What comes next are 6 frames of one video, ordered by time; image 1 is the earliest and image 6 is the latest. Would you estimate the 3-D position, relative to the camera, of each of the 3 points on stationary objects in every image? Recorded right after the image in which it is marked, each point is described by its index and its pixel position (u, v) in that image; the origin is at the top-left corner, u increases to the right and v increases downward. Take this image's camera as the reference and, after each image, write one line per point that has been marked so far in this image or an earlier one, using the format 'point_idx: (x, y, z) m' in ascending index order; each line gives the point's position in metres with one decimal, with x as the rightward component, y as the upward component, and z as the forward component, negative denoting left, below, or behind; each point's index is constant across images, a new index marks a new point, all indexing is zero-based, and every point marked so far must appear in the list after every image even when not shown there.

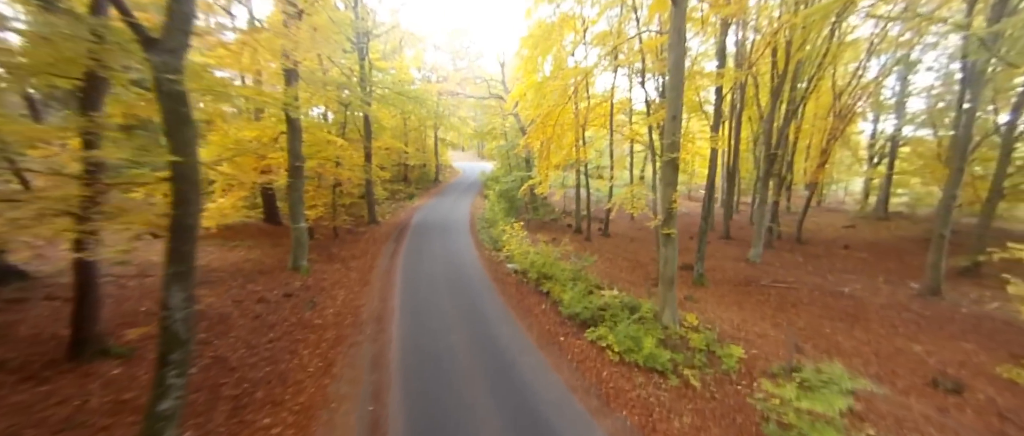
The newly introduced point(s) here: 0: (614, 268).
0: (+4.0, -2.0, +13.8) m
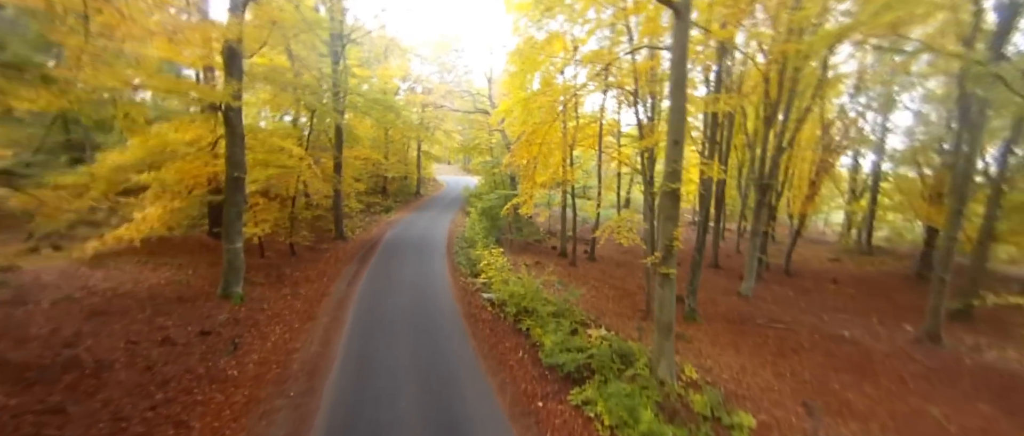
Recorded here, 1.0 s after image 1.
0: (+3.2, -3.0, +12.7) m
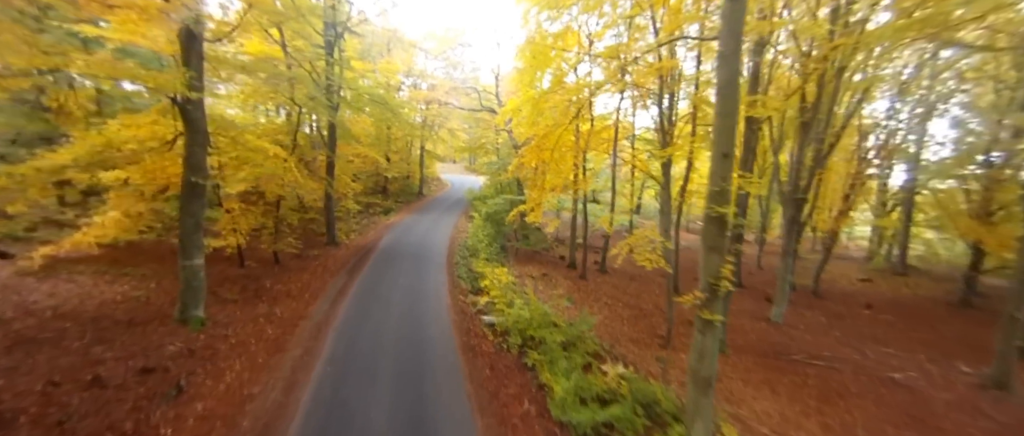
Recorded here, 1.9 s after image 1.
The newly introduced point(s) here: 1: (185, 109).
0: (+3.3, -3.4, +11.6) m
1: (-5.2, +1.7, +5.7) m
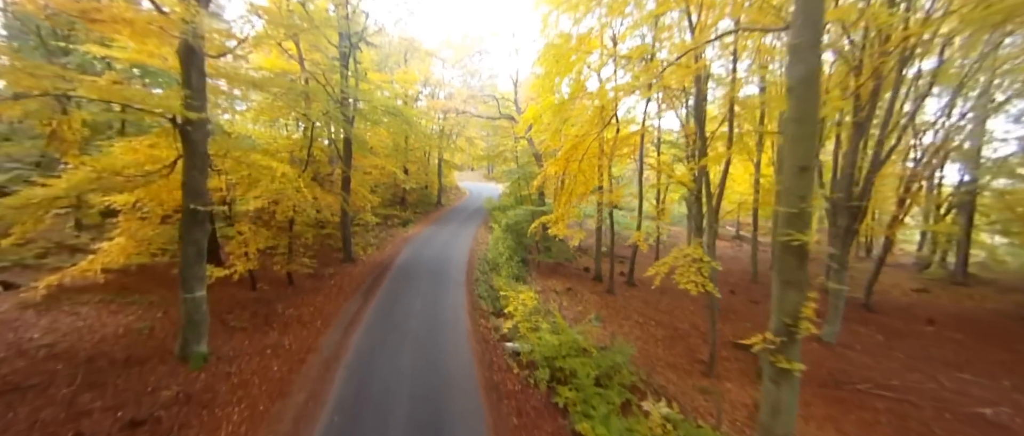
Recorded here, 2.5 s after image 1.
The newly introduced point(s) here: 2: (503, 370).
0: (+4.0, -3.8, +10.6) m
1: (-4.9, +1.3, +5.3) m
2: (-0.2, -3.0, +7.1) m
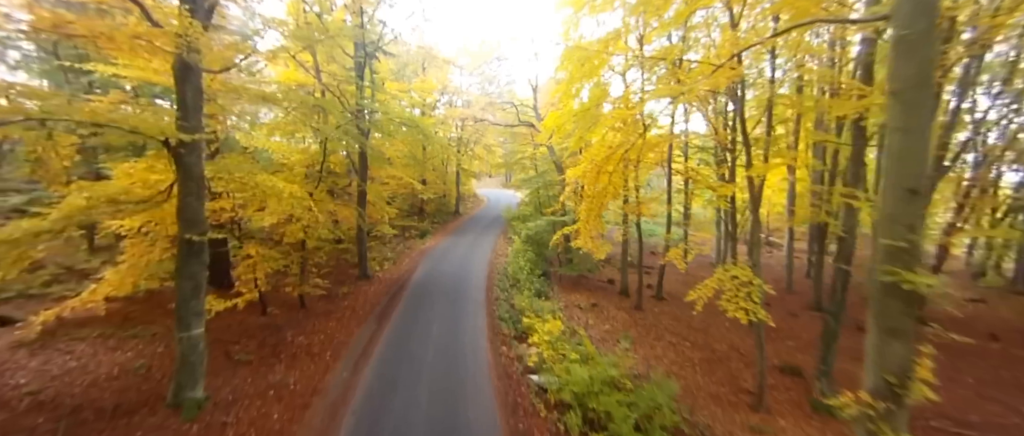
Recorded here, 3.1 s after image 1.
0: (+4.7, -4.1, +9.7) m
1: (-4.5, +0.9, +4.8) m
2: (+0.3, -3.4, +6.3) m
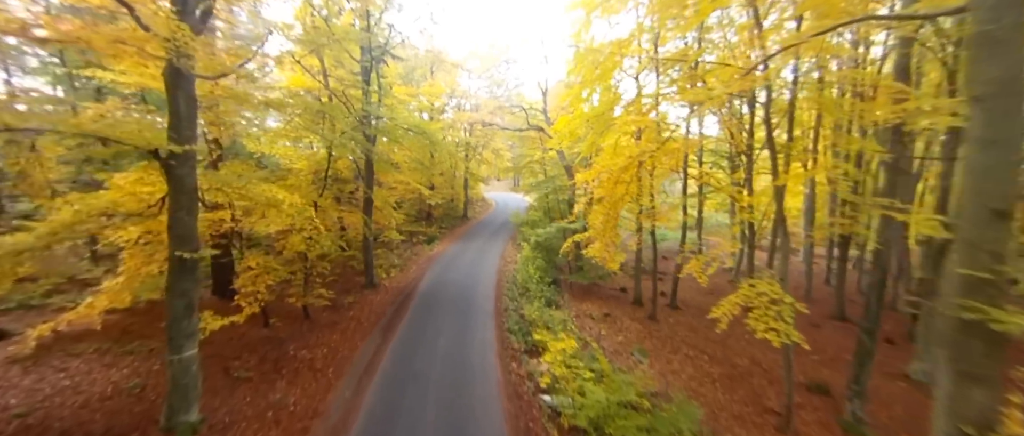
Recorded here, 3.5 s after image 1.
0: (+4.9, -4.4, +9.2) m
1: (-4.4, +0.7, +4.6) m
2: (+0.5, -3.6, +5.9) m
